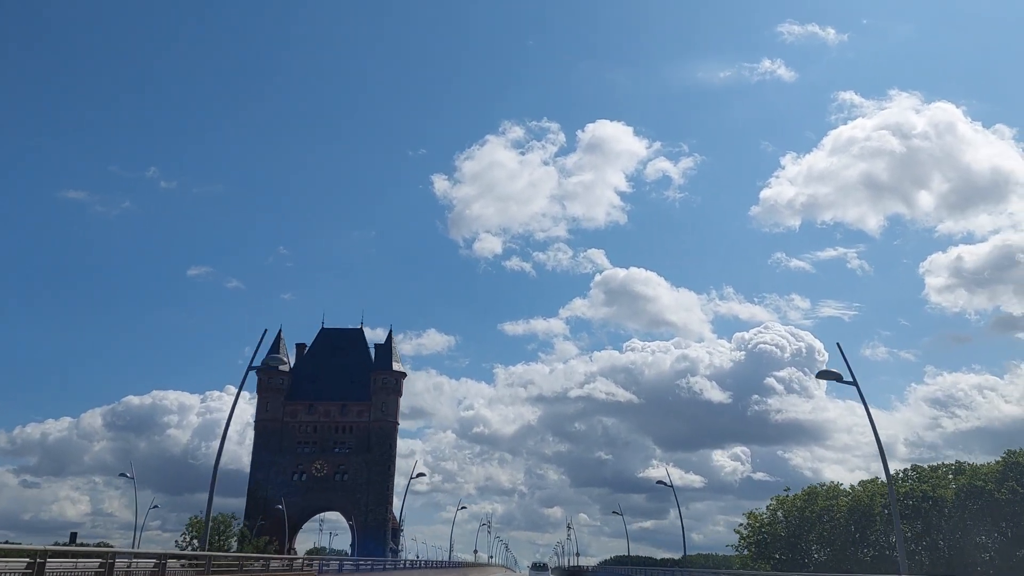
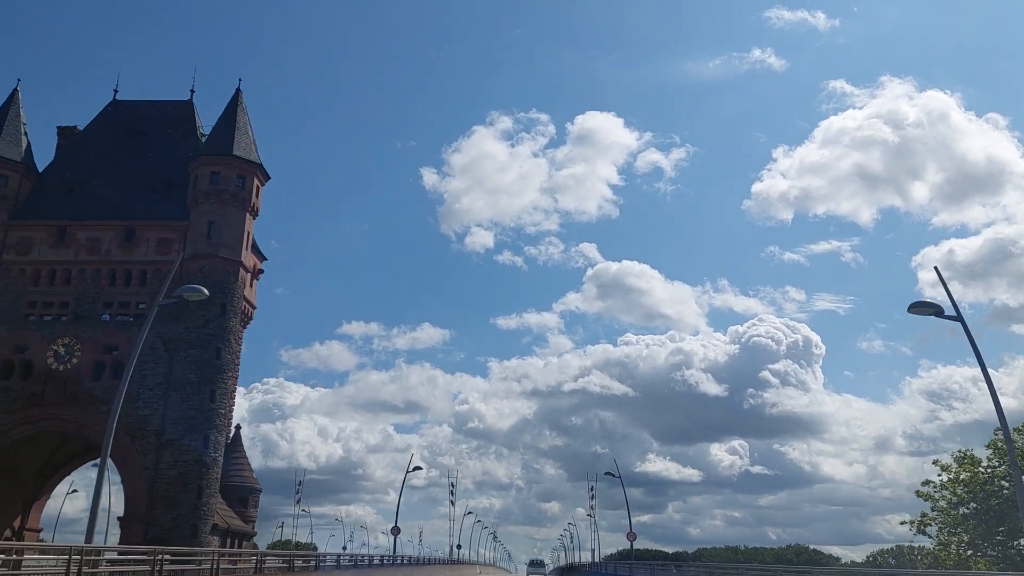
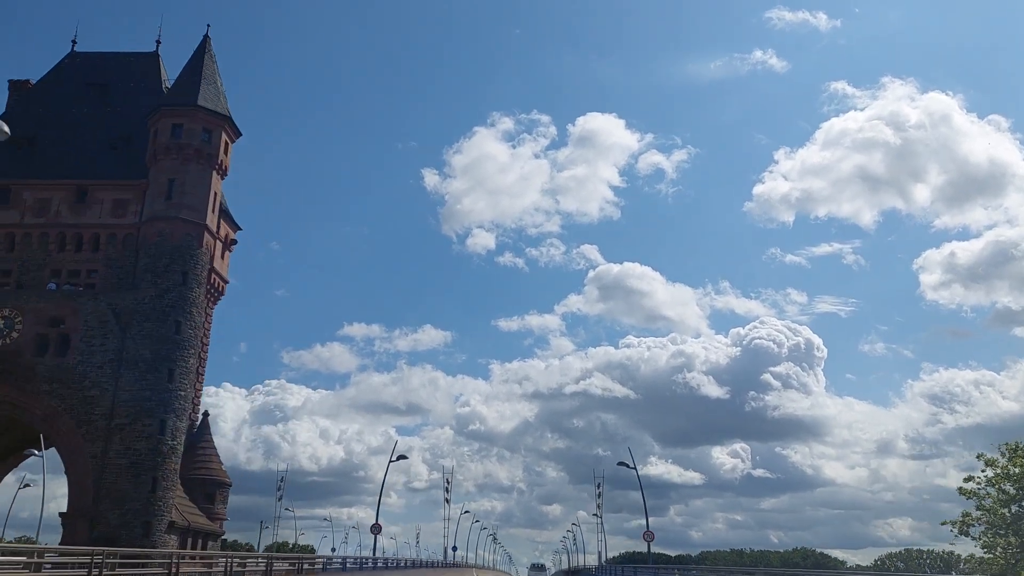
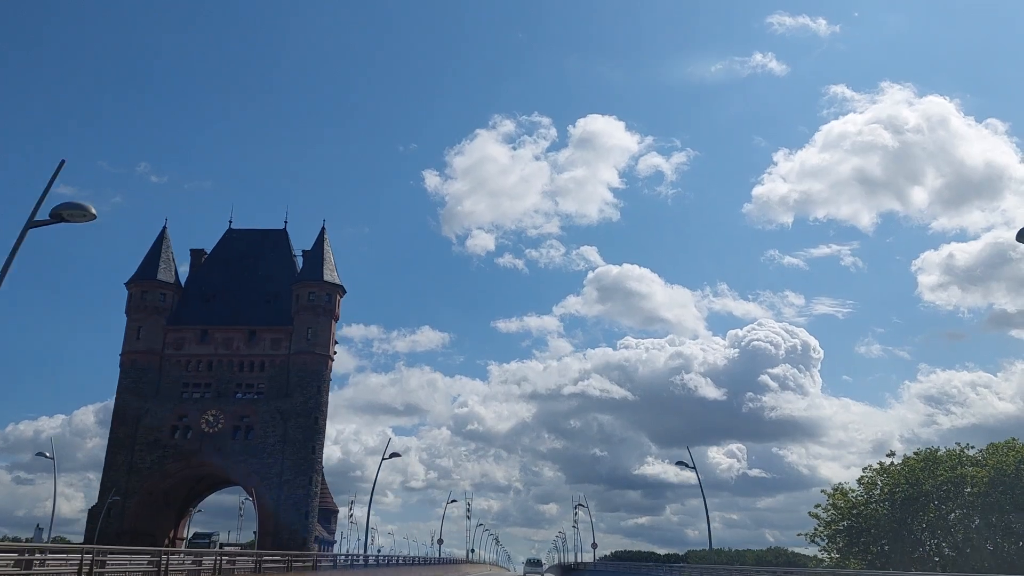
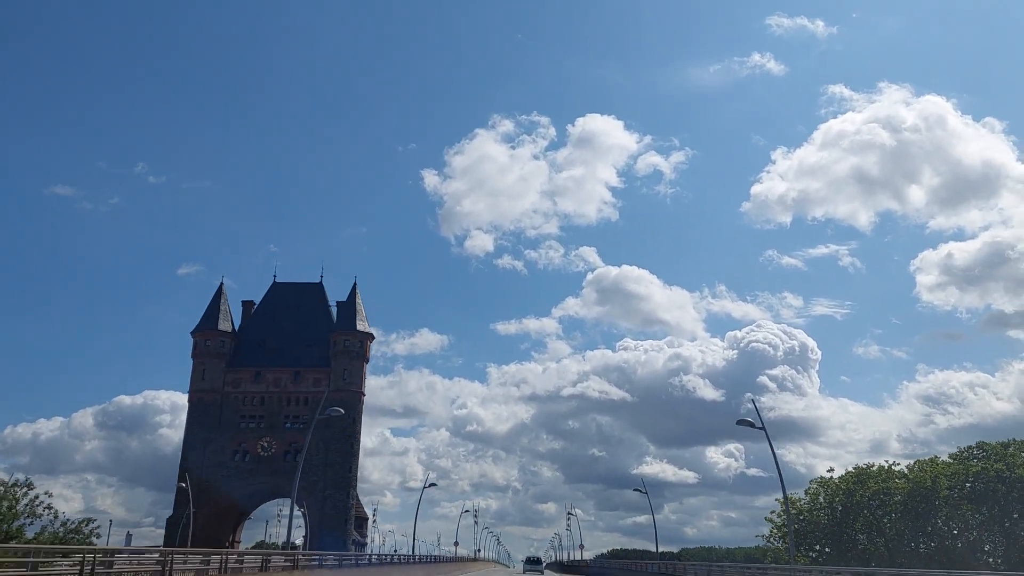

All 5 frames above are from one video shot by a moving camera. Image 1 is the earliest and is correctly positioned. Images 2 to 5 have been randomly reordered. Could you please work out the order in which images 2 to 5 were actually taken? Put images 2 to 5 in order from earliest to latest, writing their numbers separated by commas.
5, 4, 2, 3
